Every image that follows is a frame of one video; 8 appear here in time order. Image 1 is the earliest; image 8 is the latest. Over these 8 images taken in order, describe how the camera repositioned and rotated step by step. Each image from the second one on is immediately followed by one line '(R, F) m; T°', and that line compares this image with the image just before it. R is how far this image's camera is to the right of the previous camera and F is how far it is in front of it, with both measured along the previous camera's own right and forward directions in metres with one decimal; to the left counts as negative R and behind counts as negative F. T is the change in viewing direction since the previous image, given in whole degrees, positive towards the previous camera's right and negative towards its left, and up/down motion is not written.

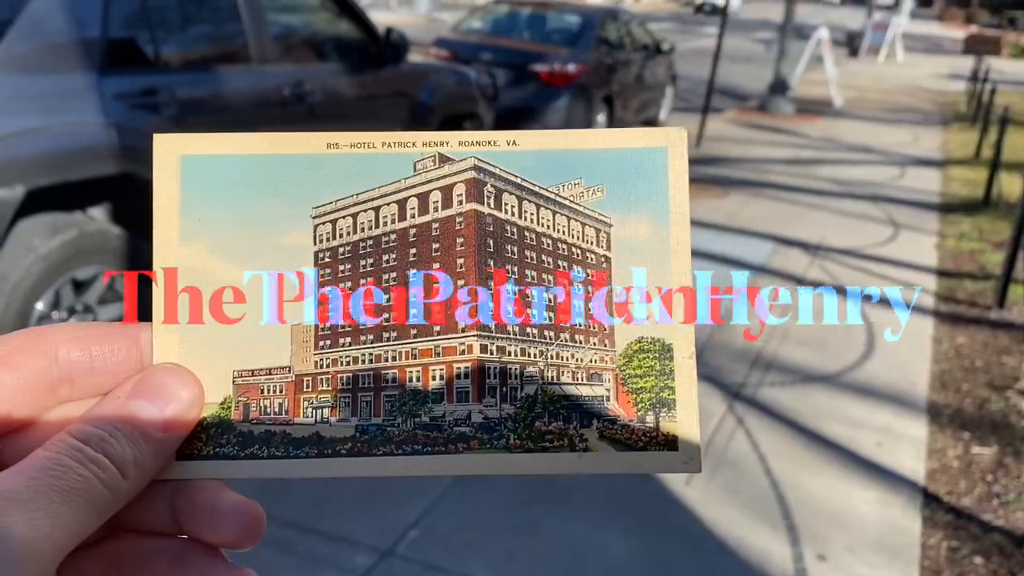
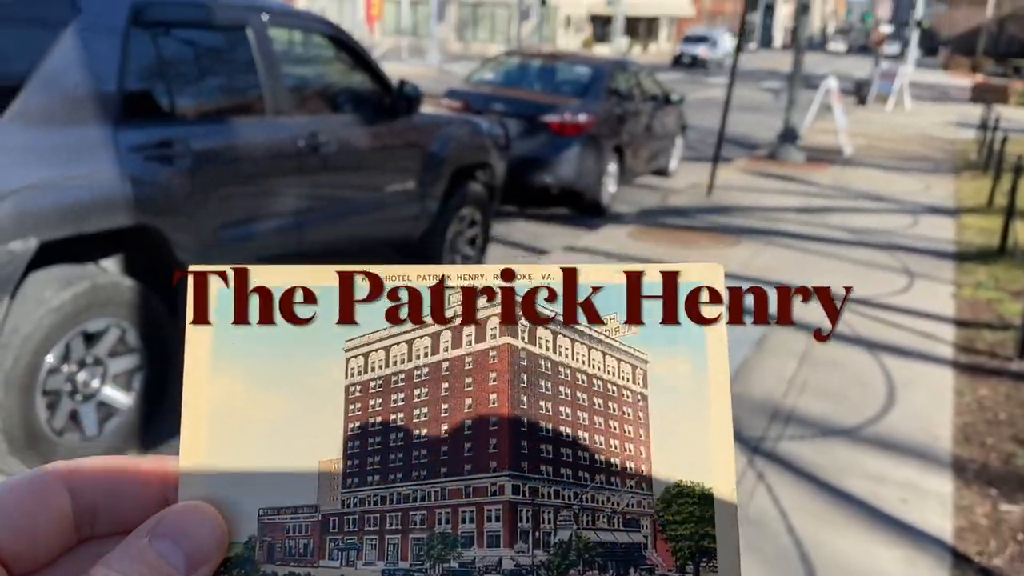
(0.0, 0.0) m; -1°
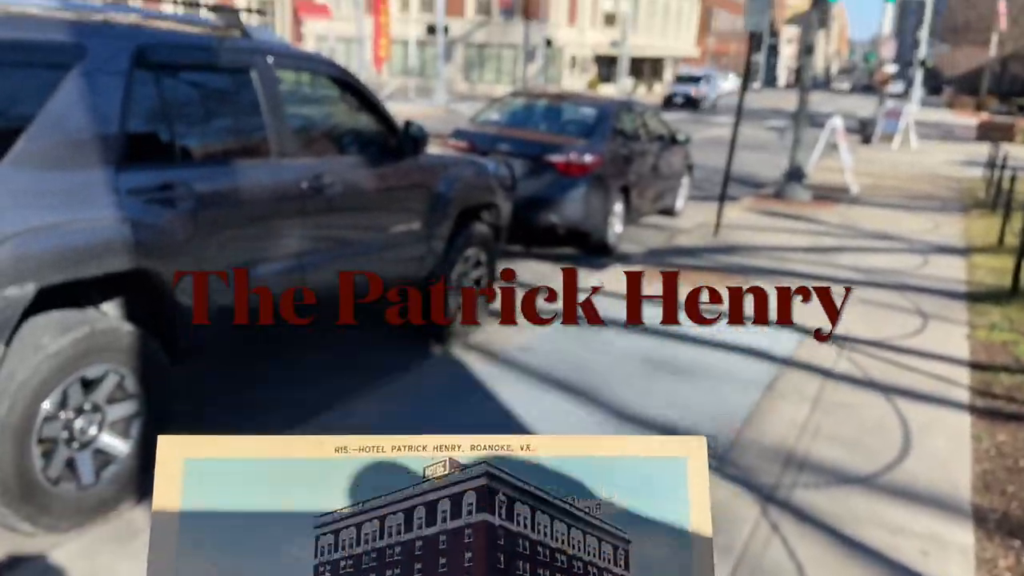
(0.0, +0.1) m; 0°
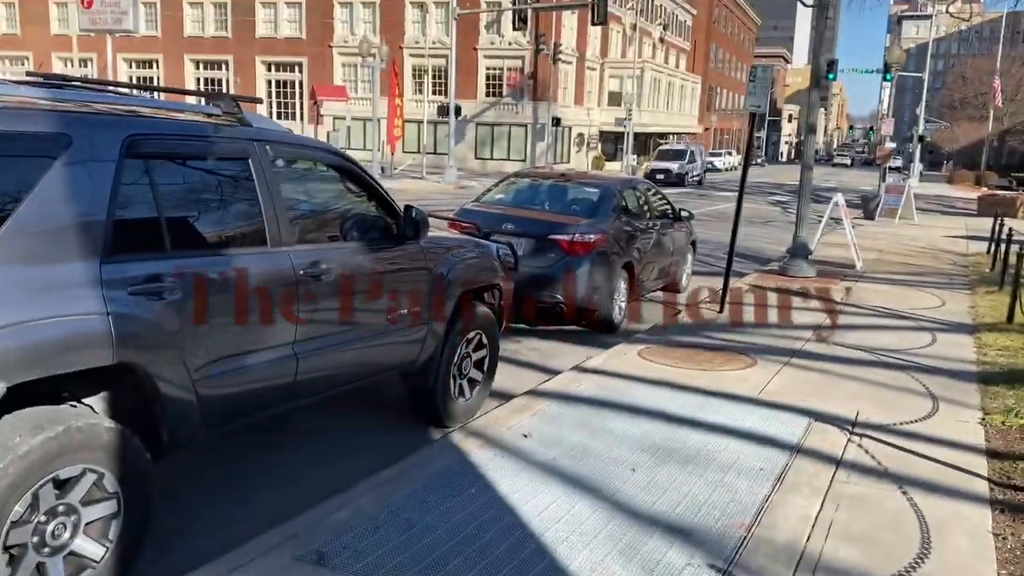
(0.0, +0.1) m; 0°
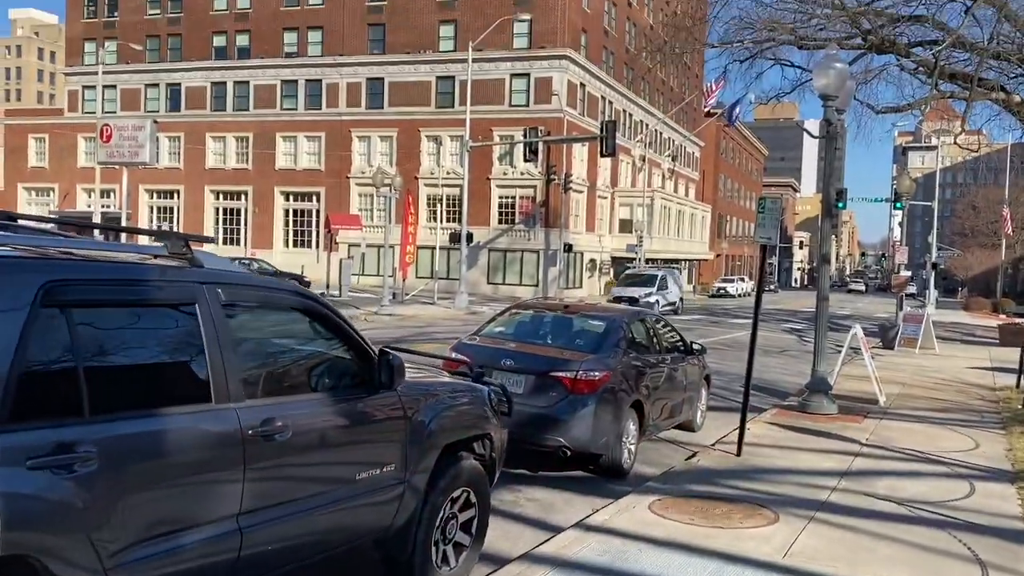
(+0.1, +0.4) m; -1°
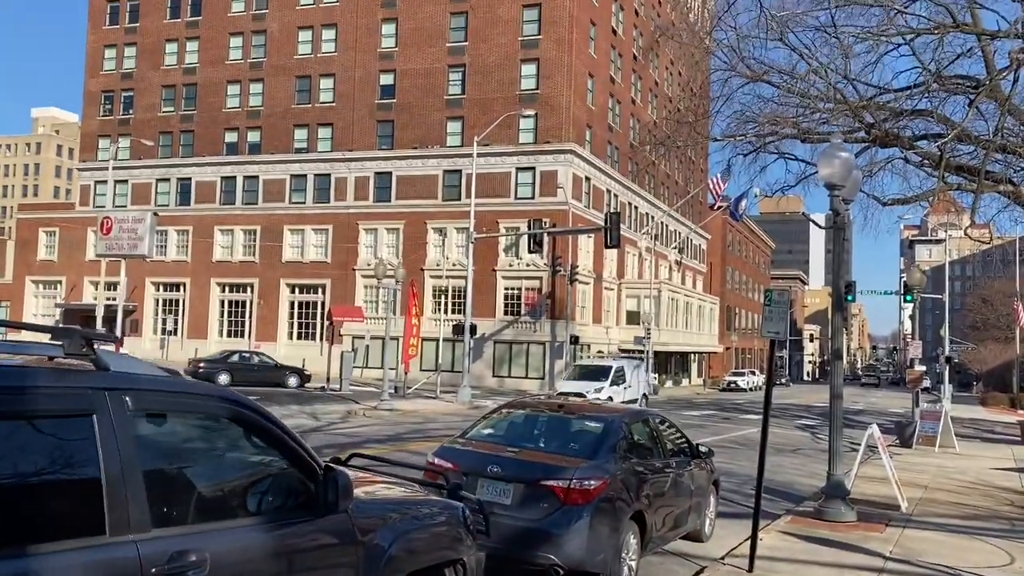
(+0.1, +0.4) m; -1°
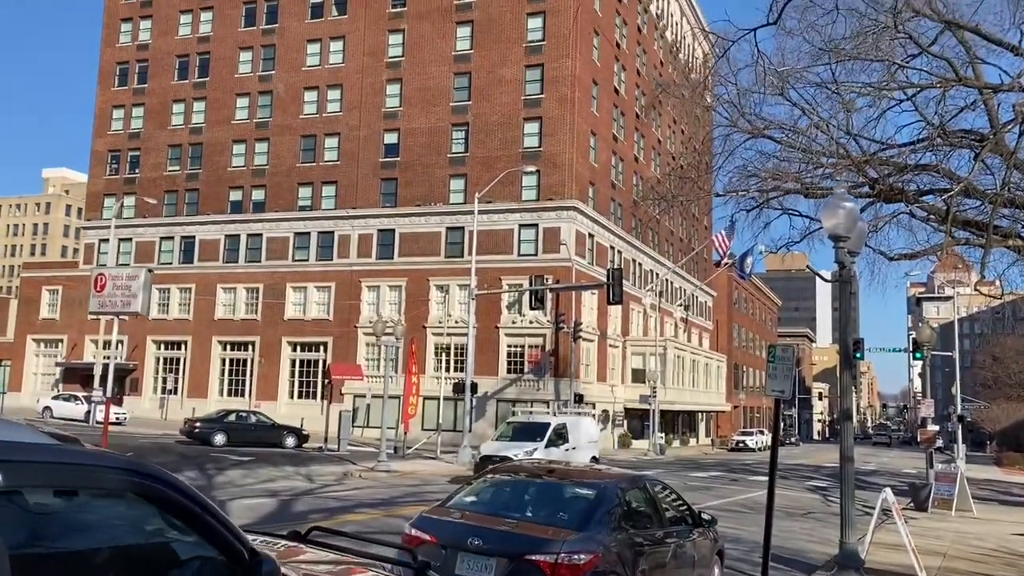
(+0.2, +0.4) m; 0°
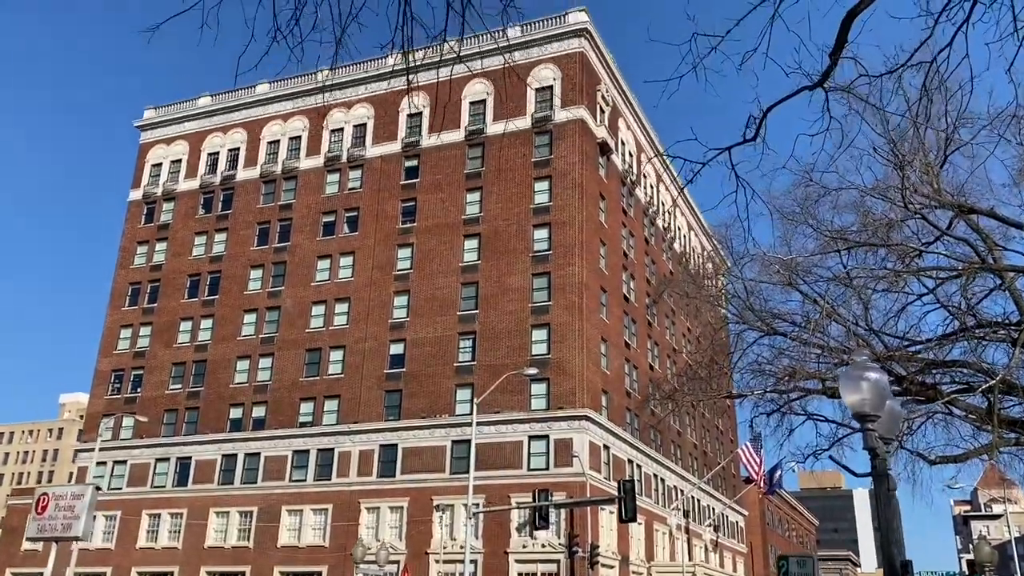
(+0.7, +1.8) m; -1°
